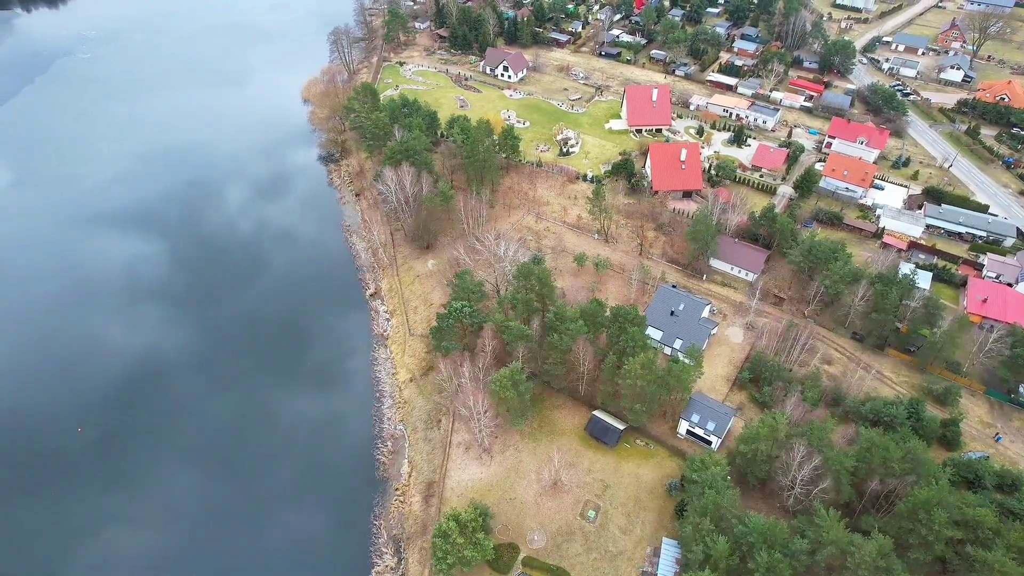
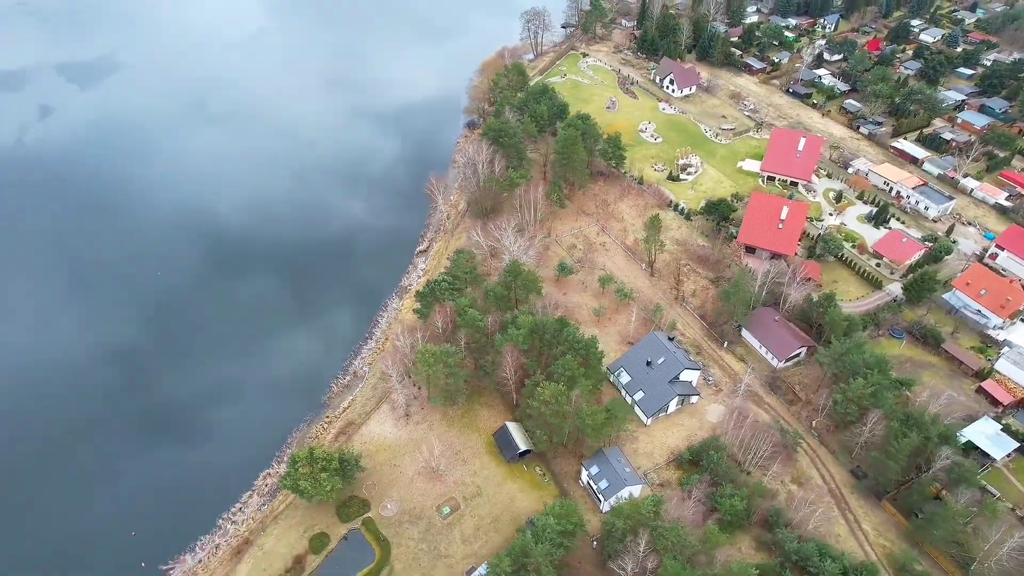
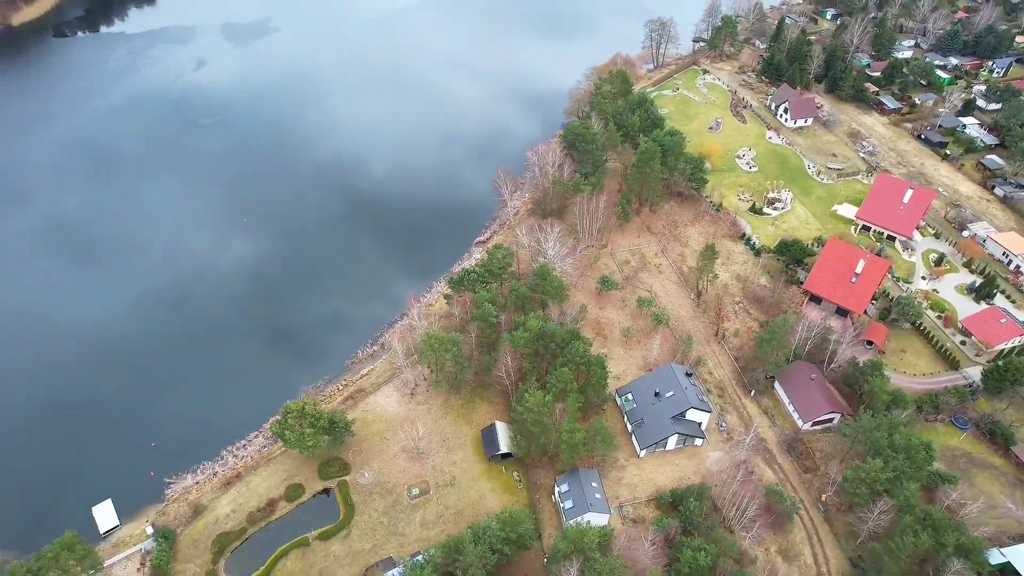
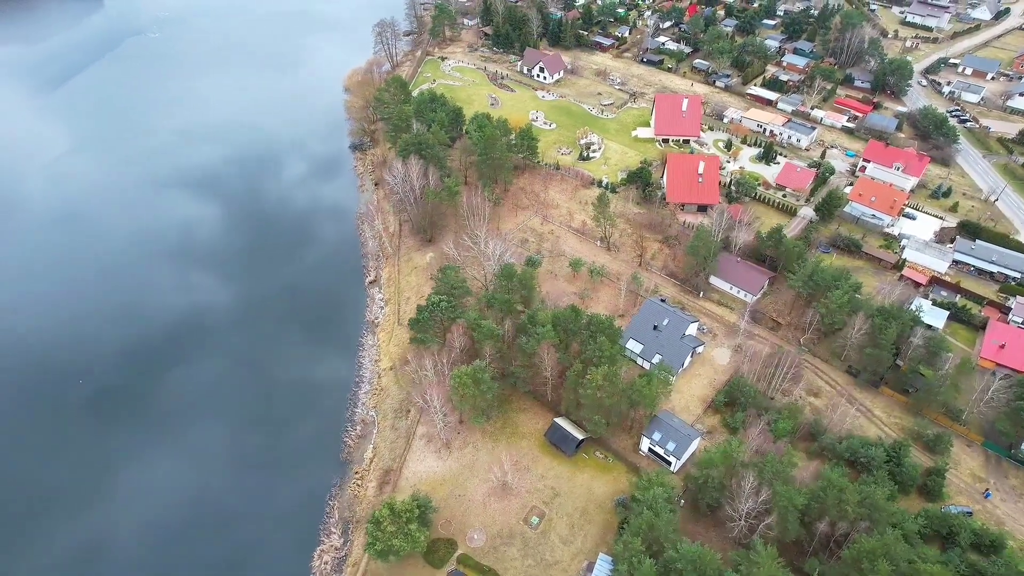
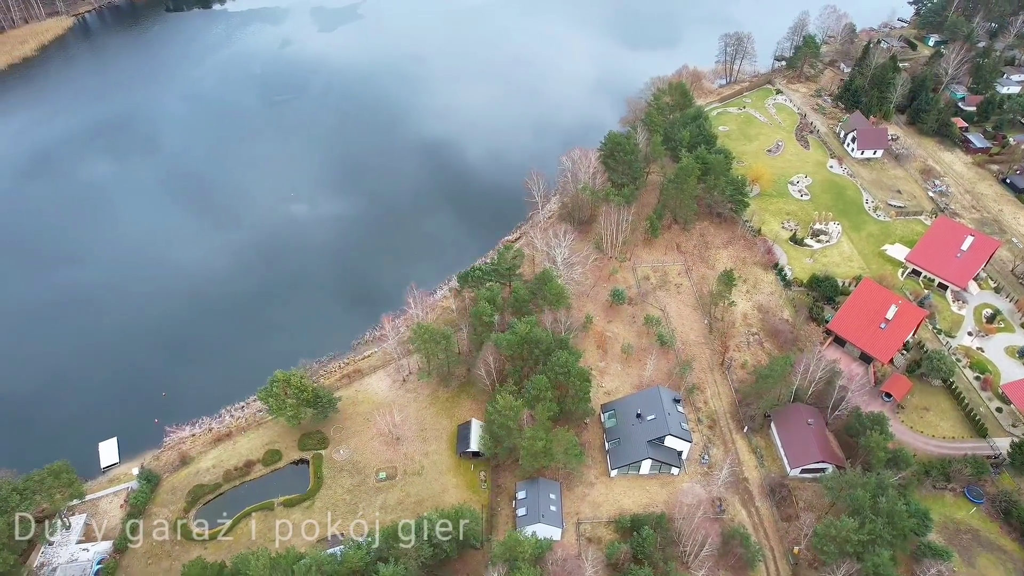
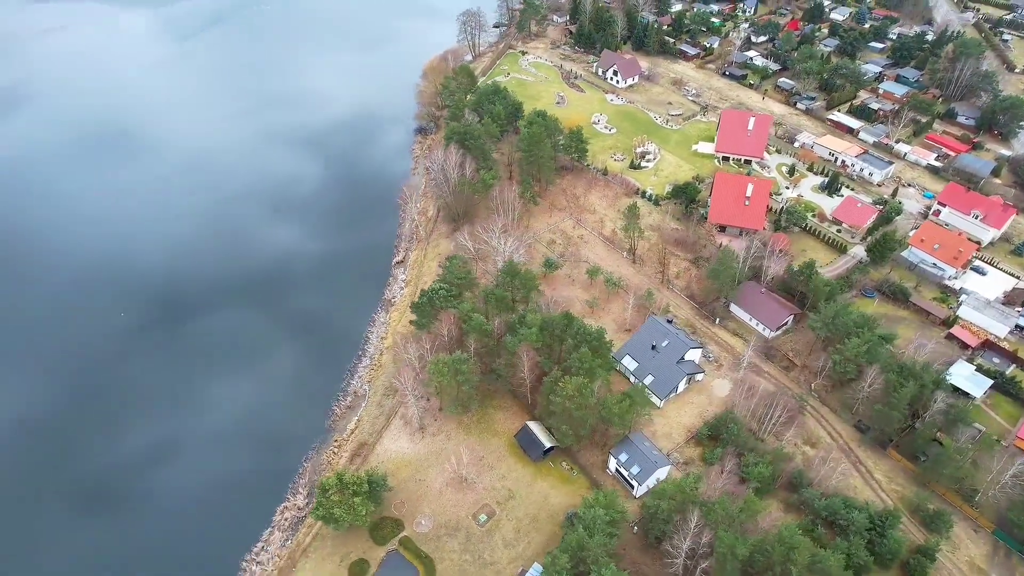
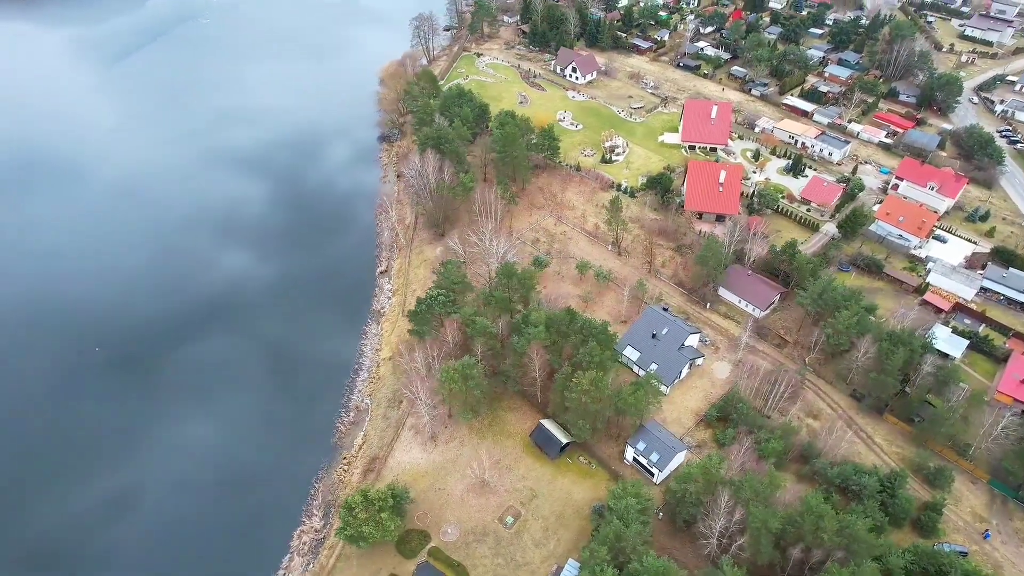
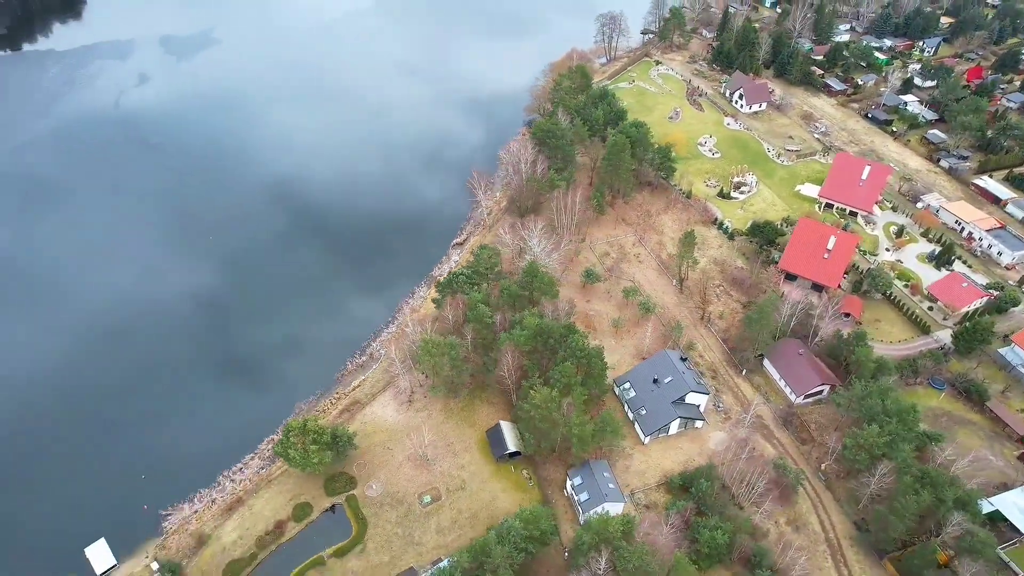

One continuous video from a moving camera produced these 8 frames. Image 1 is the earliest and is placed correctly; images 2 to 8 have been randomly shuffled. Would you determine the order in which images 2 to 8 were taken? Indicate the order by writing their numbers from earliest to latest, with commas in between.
4, 7, 6, 2, 8, 3, 5
